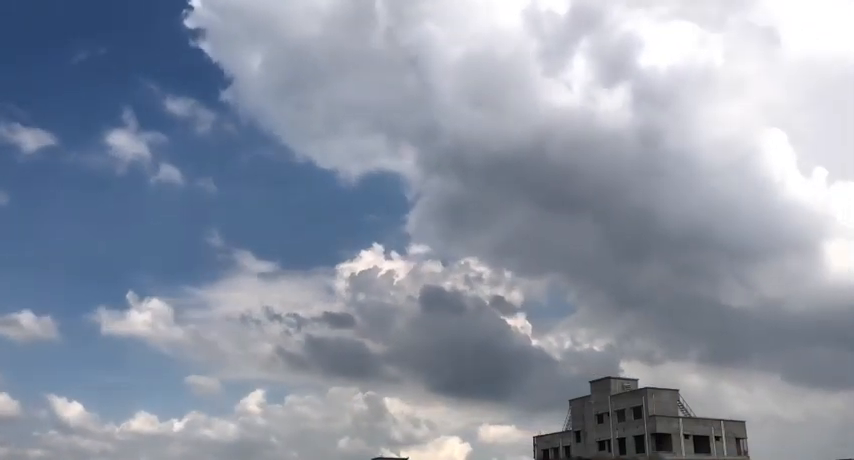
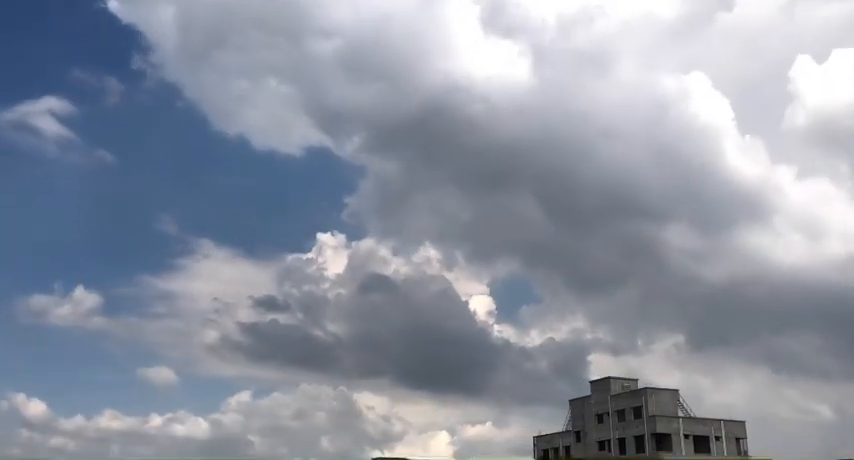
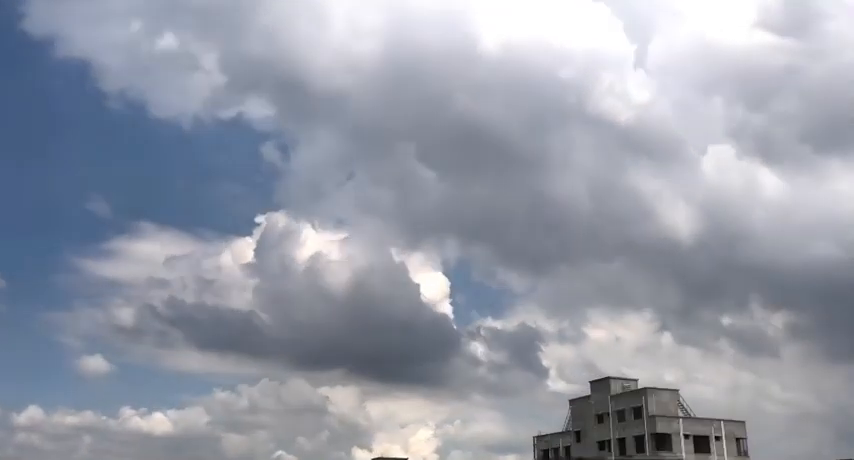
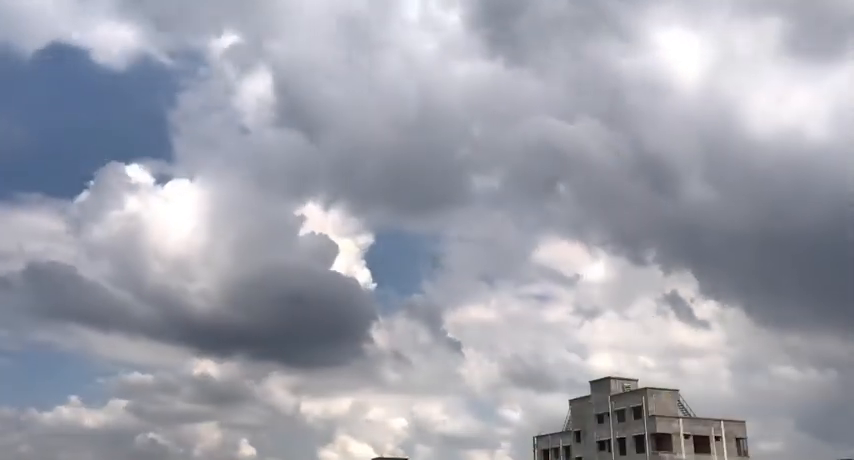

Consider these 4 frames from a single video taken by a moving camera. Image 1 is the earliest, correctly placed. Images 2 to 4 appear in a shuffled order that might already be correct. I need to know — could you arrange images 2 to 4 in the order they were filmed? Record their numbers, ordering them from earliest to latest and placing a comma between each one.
2, 3, 4
